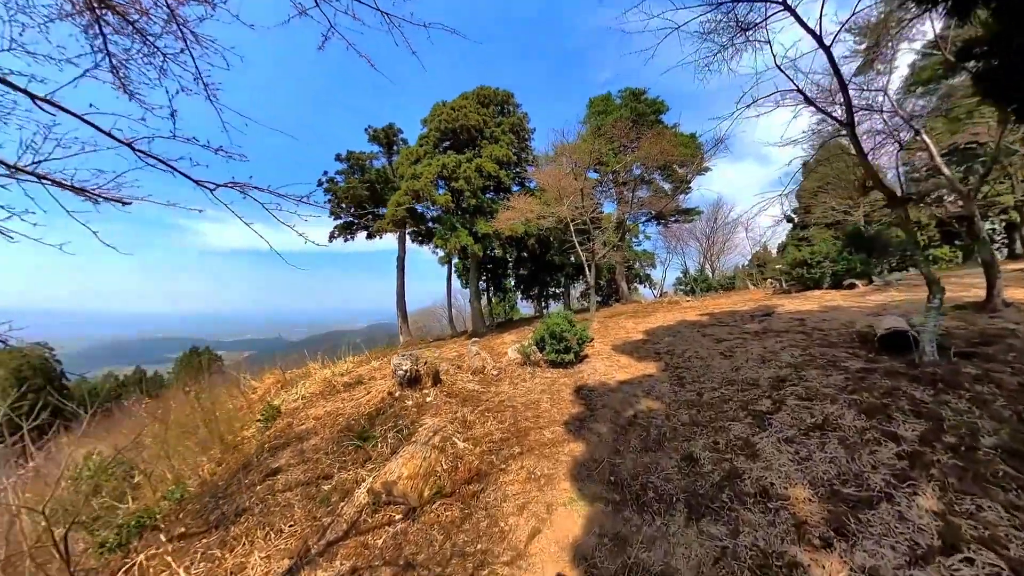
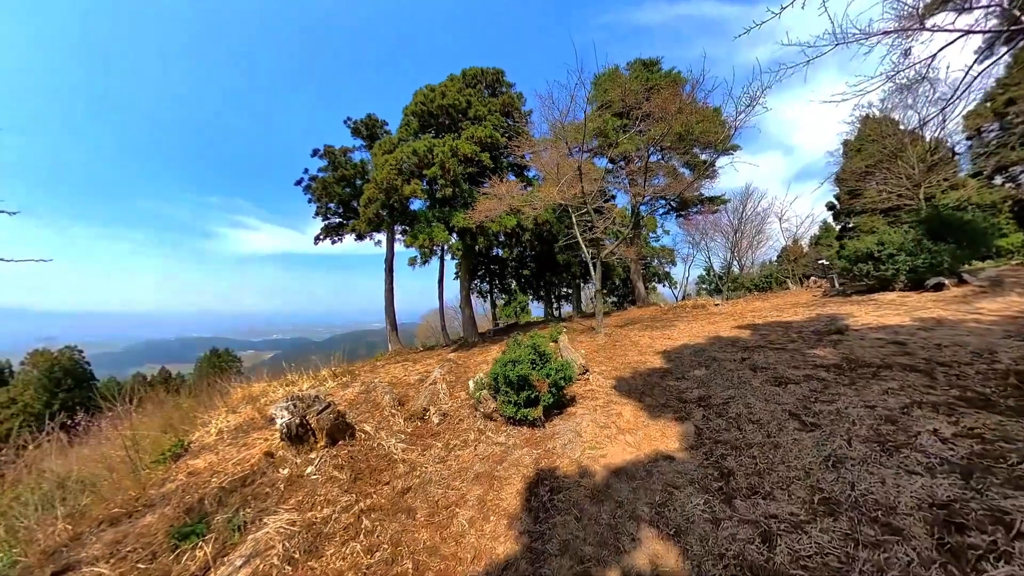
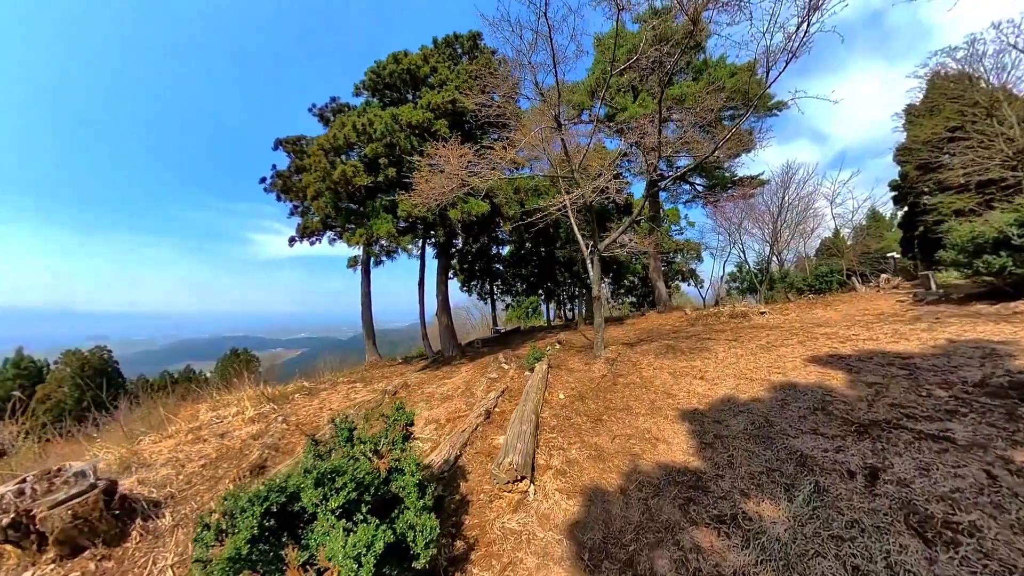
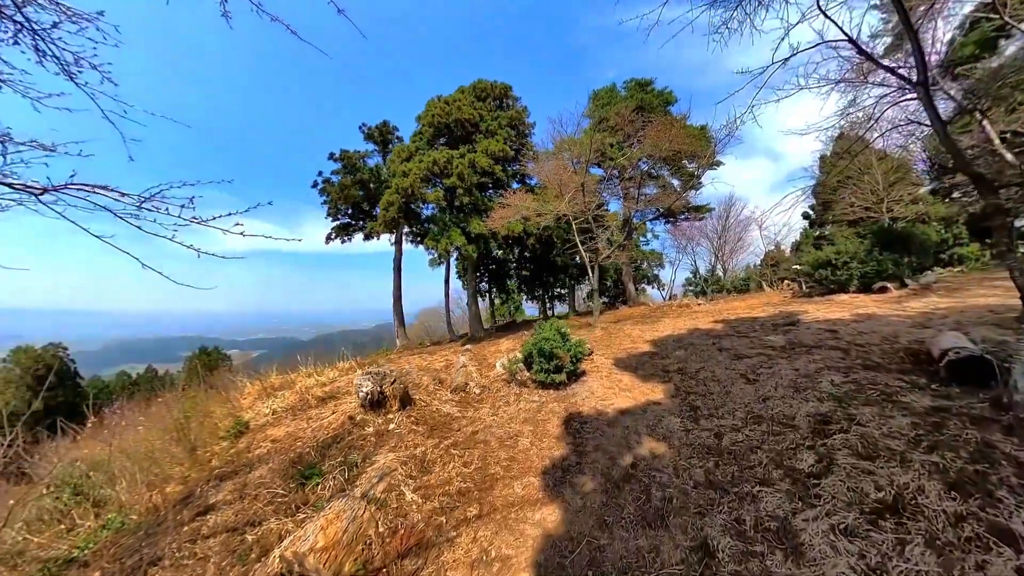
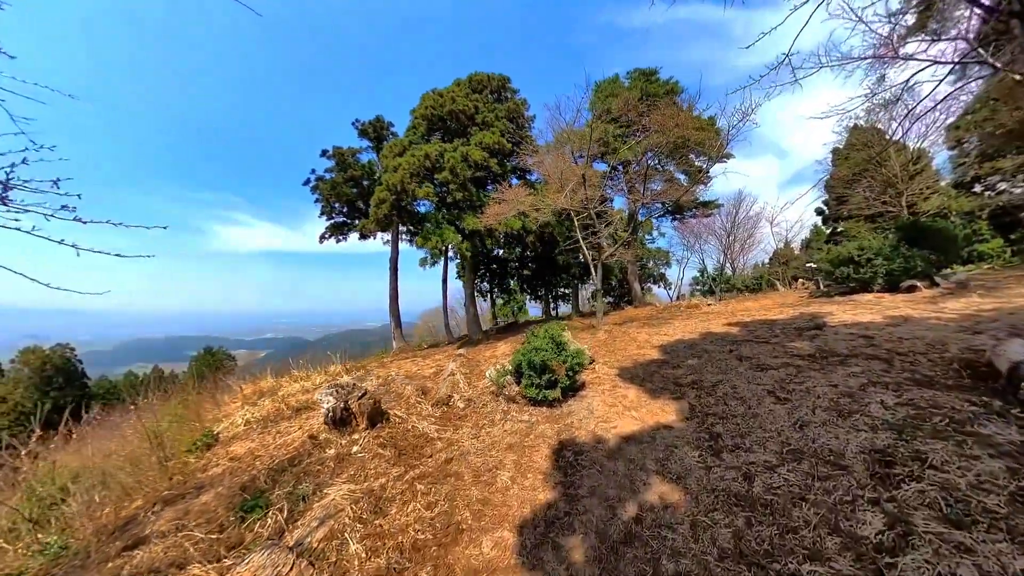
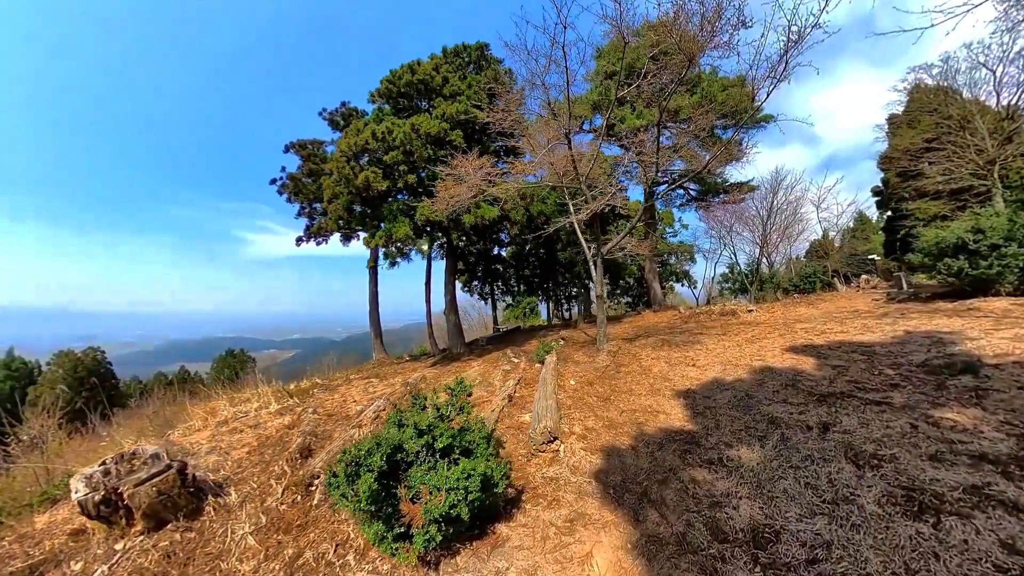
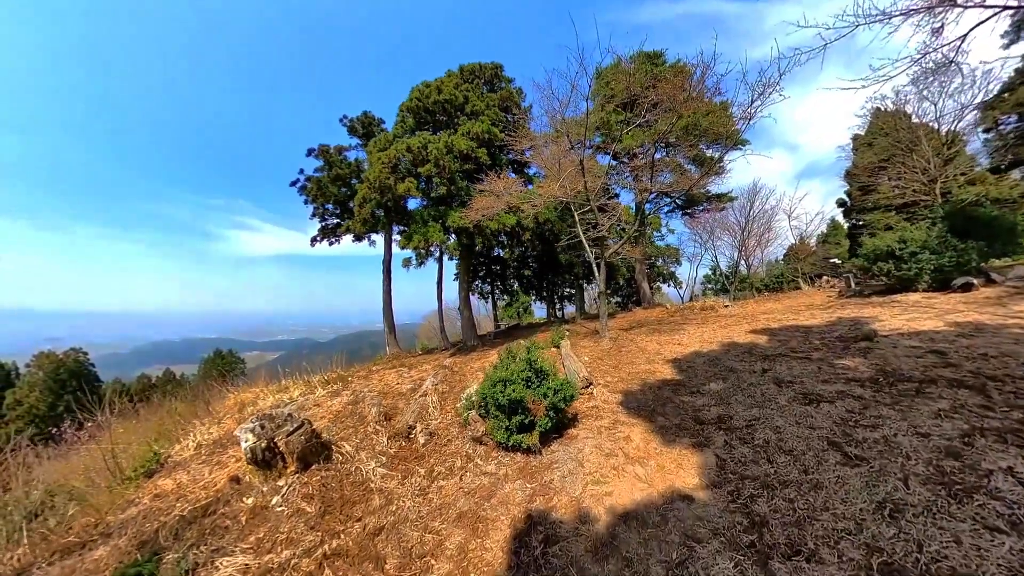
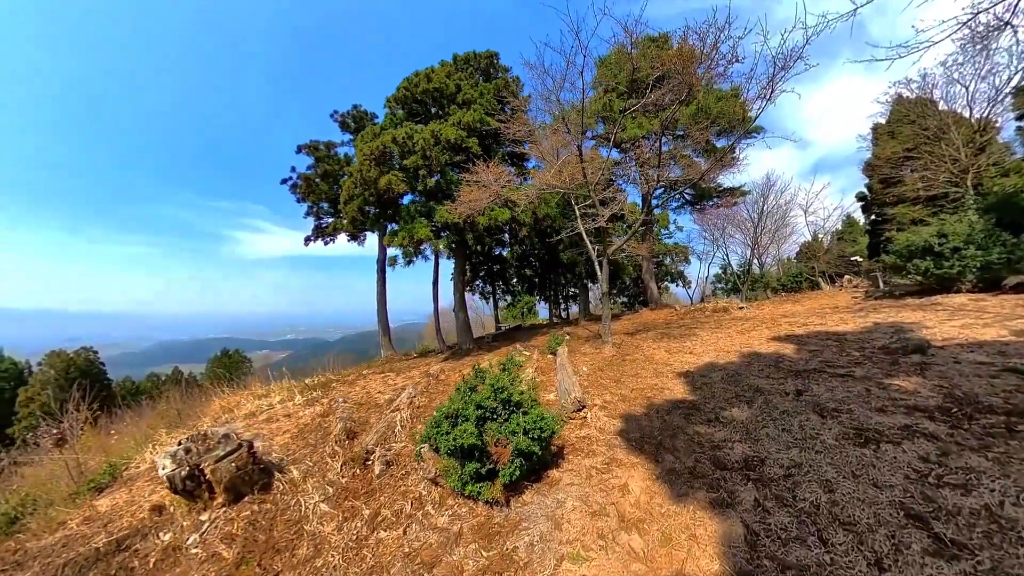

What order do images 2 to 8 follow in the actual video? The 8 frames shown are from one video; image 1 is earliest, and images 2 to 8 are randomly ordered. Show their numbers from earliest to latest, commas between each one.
4, 5, 2, 7, 8, 6, 3
